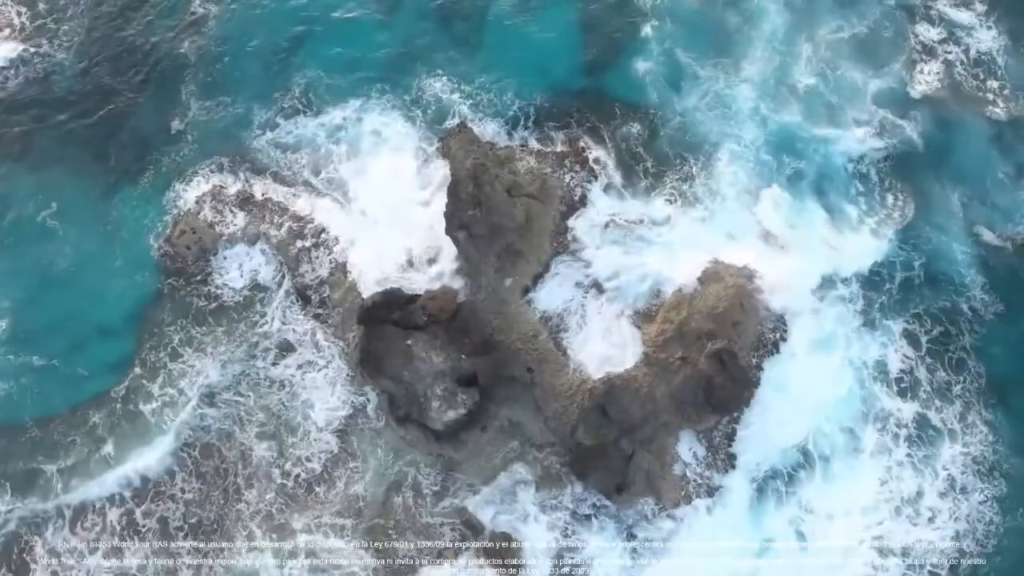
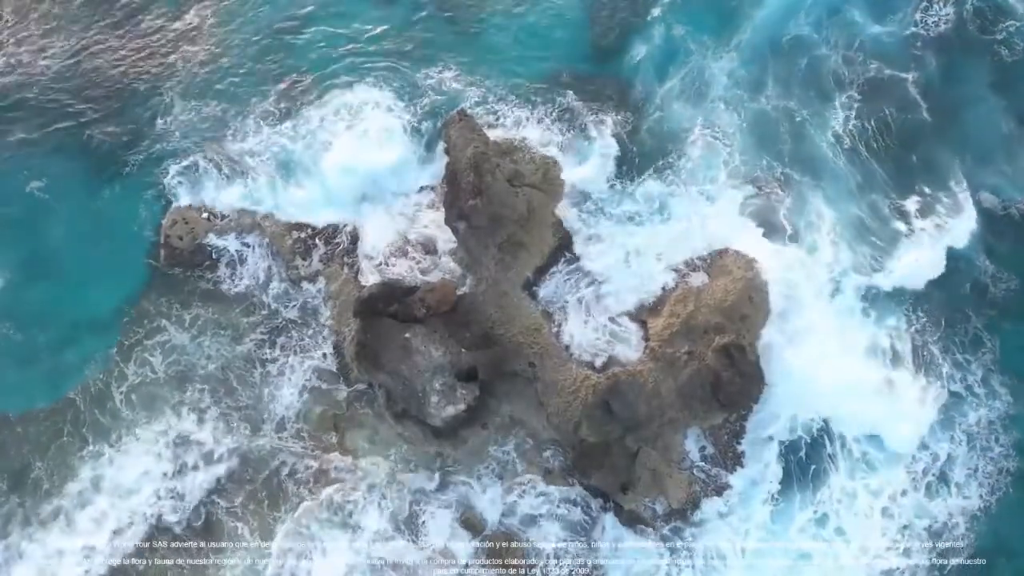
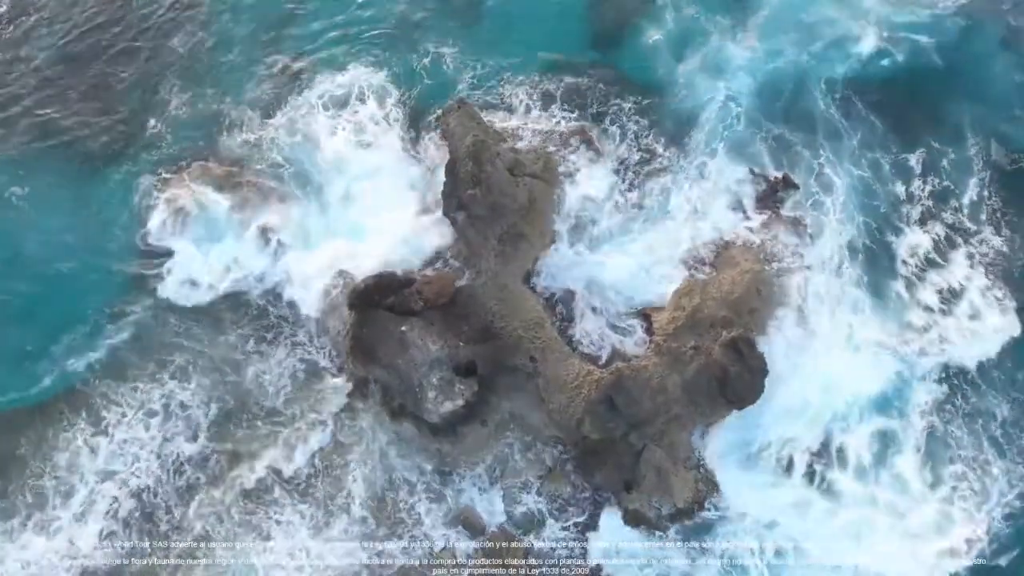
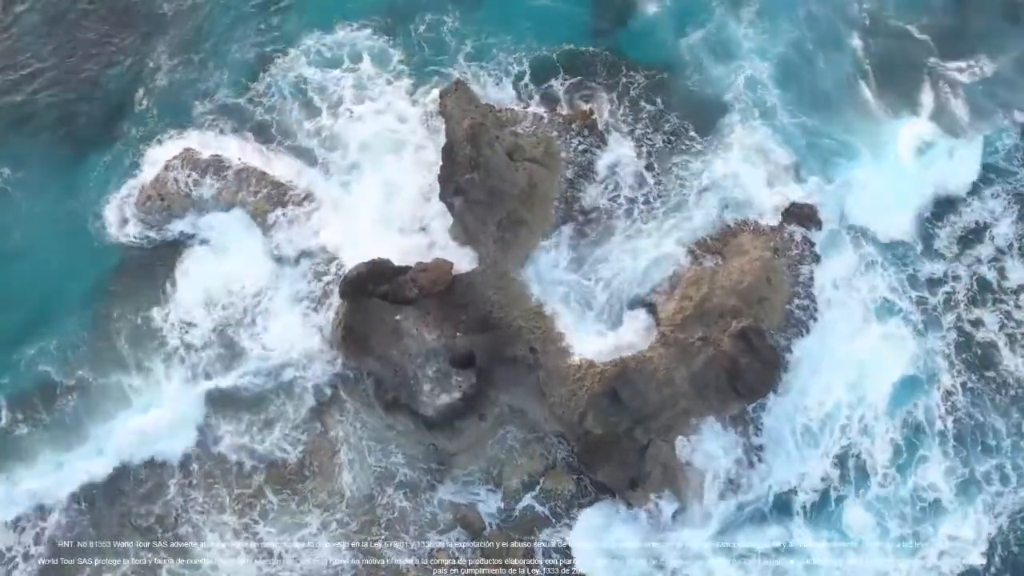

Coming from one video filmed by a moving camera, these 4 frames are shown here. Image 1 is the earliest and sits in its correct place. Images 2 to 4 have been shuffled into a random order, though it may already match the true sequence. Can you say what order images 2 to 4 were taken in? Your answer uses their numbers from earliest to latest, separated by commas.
2, 3, 4
